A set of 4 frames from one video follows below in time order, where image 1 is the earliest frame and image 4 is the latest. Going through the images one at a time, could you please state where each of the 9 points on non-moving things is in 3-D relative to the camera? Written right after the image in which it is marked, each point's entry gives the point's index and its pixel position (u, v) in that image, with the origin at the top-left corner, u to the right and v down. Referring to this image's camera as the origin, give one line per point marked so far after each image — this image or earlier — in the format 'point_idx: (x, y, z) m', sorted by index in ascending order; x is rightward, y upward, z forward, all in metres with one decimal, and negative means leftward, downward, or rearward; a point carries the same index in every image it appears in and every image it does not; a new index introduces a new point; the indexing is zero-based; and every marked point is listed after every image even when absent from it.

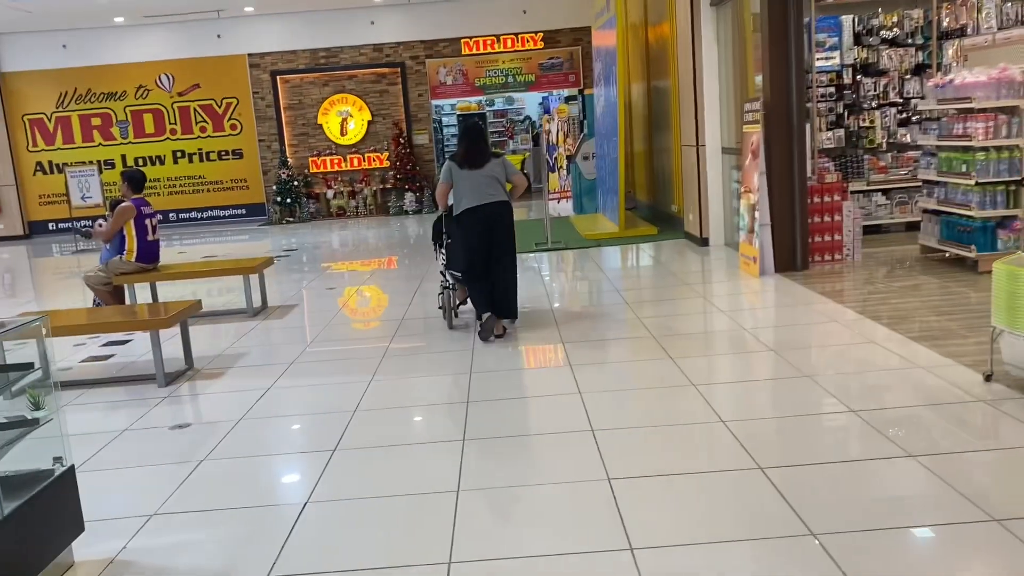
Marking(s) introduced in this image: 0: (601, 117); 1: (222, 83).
0: (+1.0, +1.9, +9.5) m
1: (-4.5, +3.2, +13.5) m
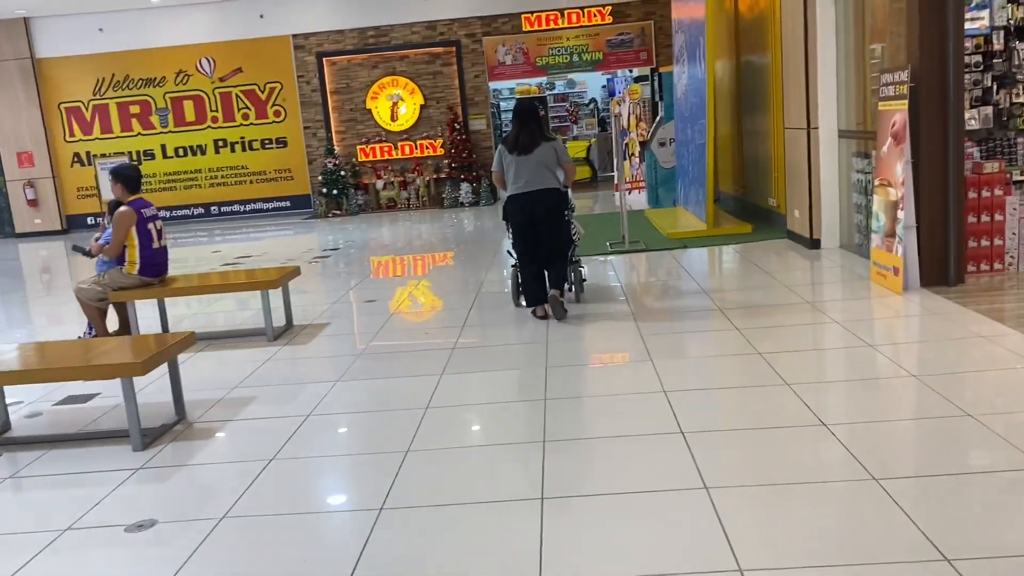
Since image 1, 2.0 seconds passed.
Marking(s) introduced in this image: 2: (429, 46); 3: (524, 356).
0: (+1.6, +1.8, +8.3) m
1: (-3.6, +3.2, +12.6) m
2: (-1.2, +3.5, +12.4) m
3: (0.0, -0.3, +4.2) m
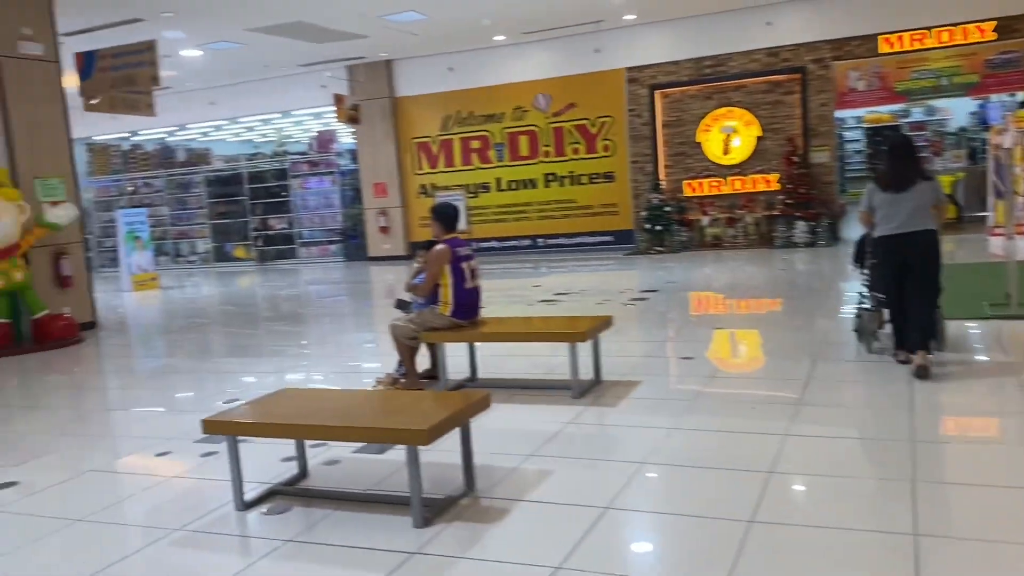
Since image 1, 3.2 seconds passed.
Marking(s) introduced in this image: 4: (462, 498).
0: (+4.5, +1.2, +6.6) m
1: (+1.2, +2.7, +12.5) m
2: (+3.4, +2.8, +11.4) m
3: (+1.4, -0.6, +3.3) m
4: (-0.2, -0.8, +3.1) m
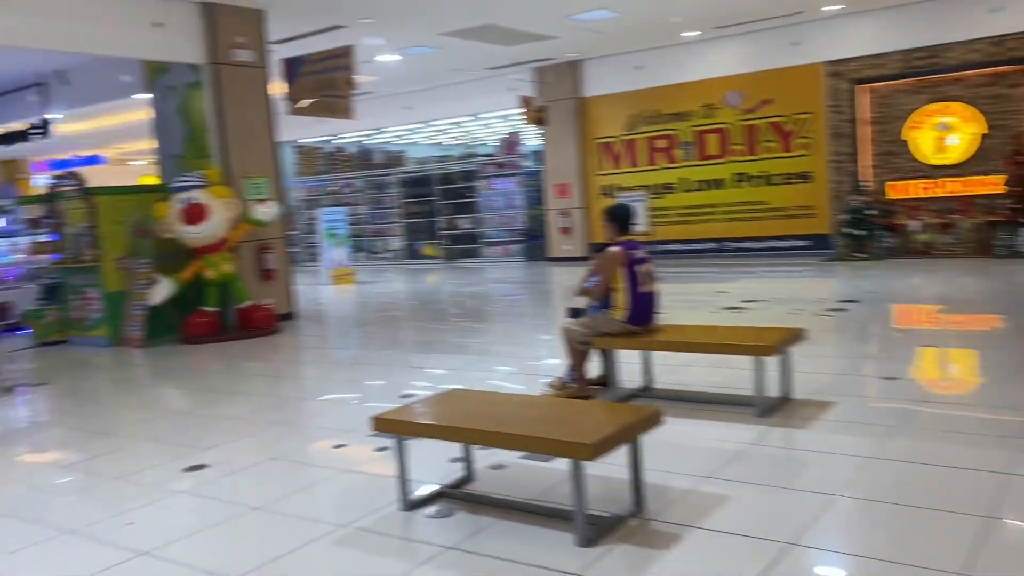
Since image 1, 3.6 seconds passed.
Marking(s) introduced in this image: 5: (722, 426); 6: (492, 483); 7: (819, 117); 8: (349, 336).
0: (+5.8, +1.1, +5.3) m
1: (+3.9, +2.6, +11.8) m
2: (+5.8, +2.7, +10.3) m
3: (+2.0, -0.7, +2.8) m
4: (+0.4, -0.8, +2.9) m
5: (+1.0, -0.6, +4.1) m
6: (-0.1, -0.8, +3.3) m
7: (+4.1, +2.3, +11.7) m
8: (-1.6, -0.5, +8.5) m
